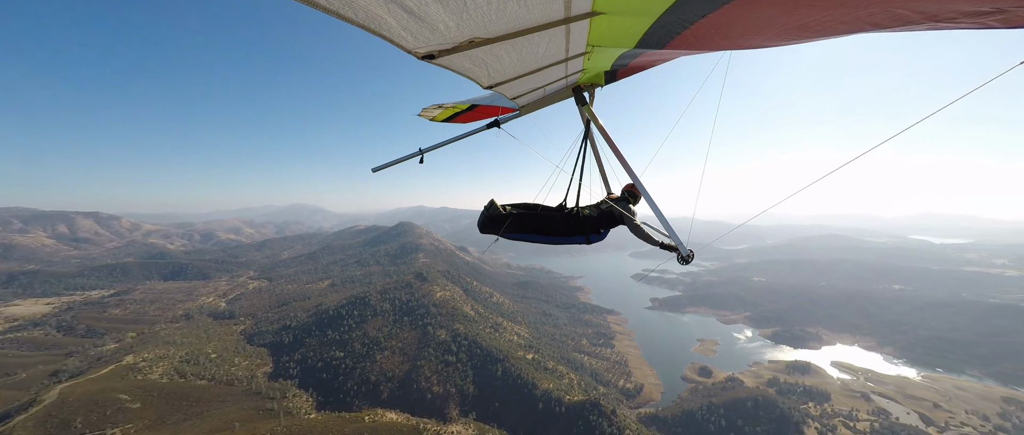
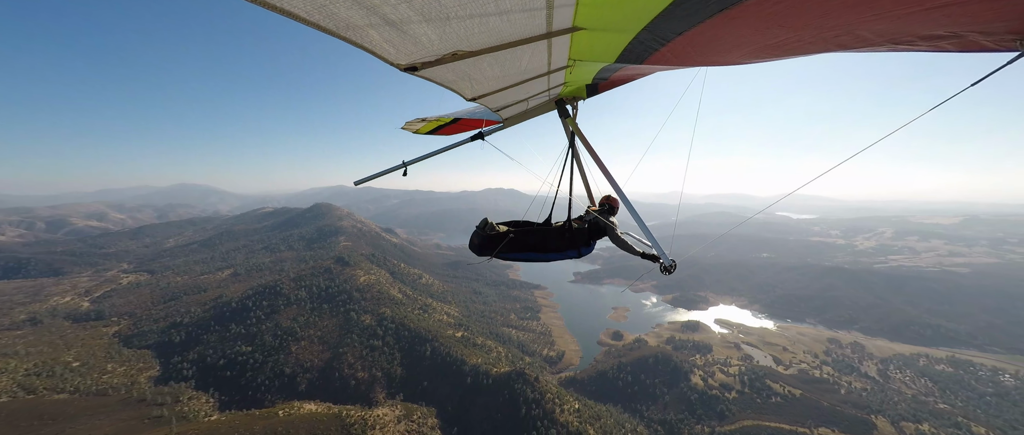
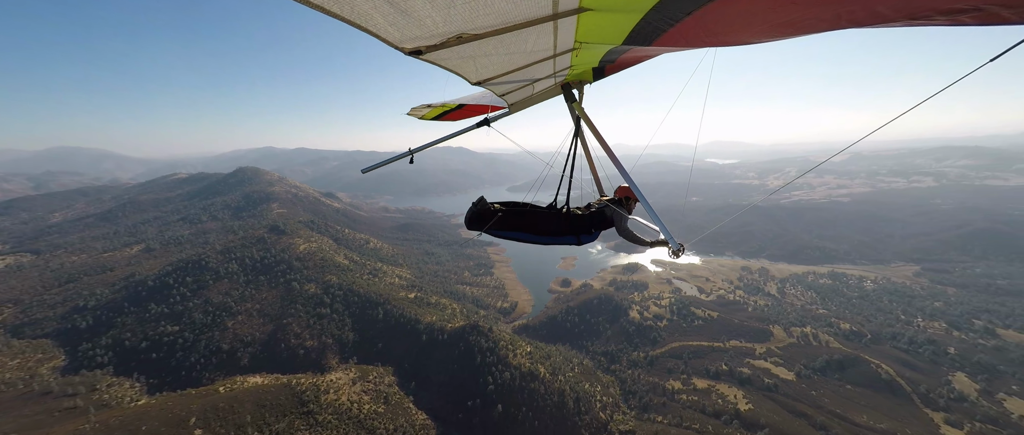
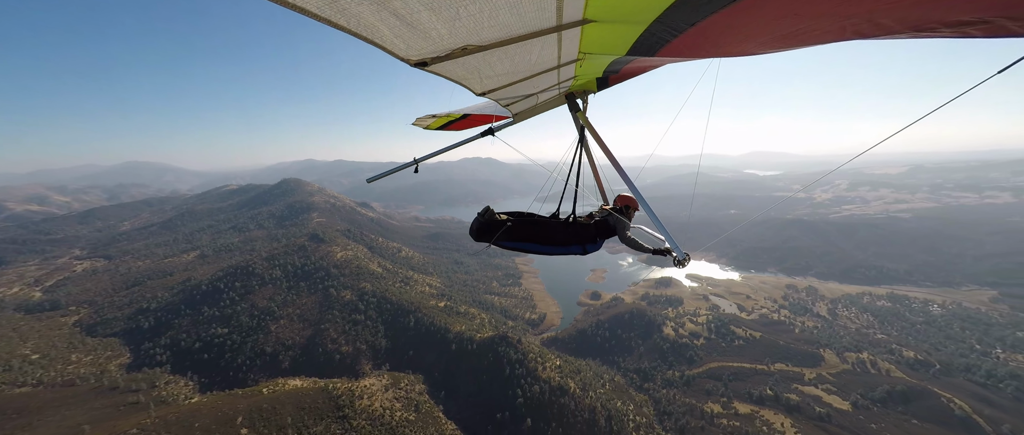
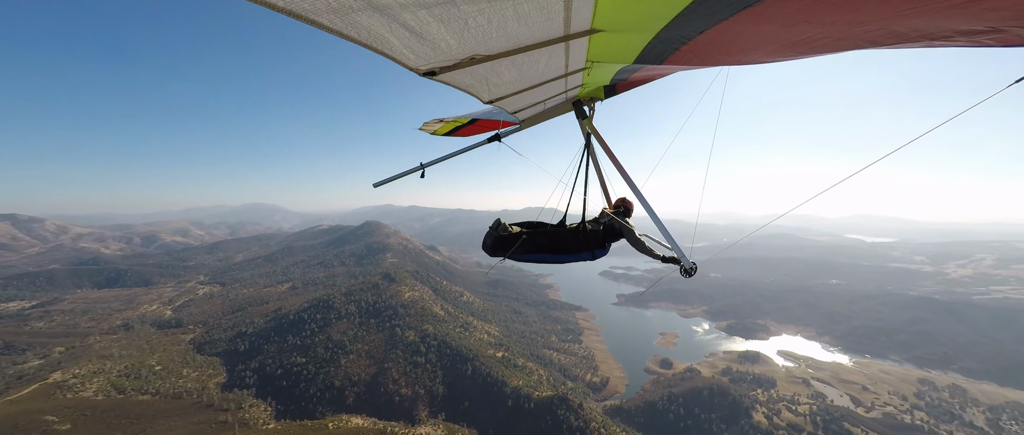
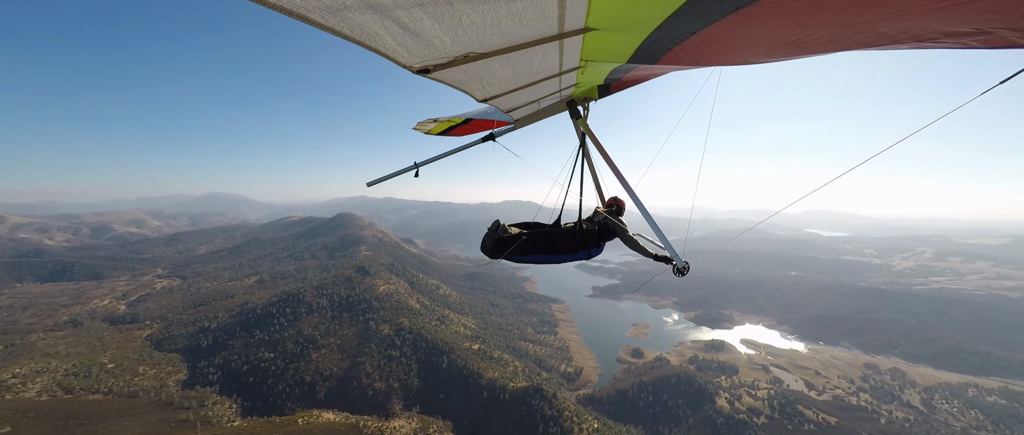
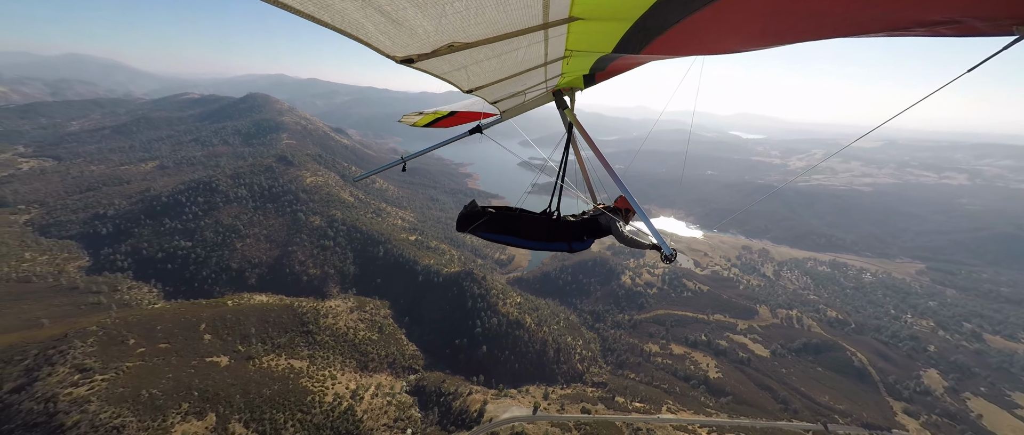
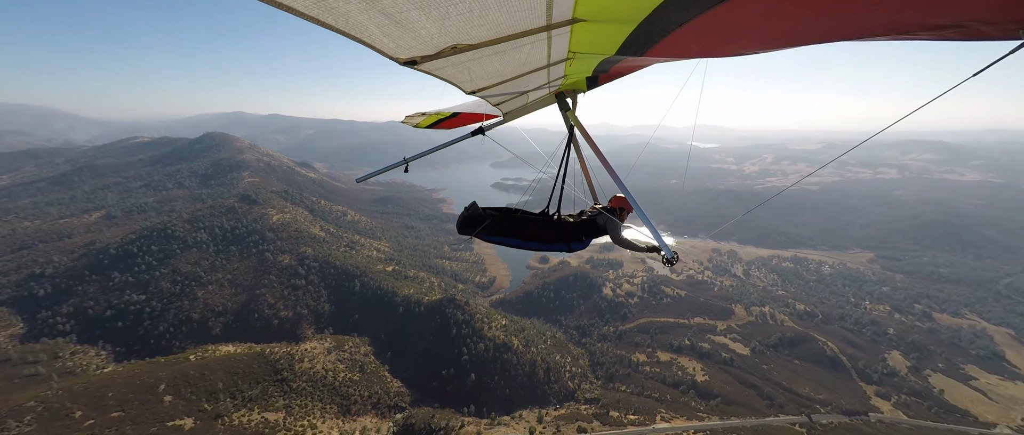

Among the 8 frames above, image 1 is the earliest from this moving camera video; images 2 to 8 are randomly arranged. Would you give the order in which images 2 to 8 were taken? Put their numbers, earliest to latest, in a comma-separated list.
5, 6, 2, 4, 3, 8, 7
